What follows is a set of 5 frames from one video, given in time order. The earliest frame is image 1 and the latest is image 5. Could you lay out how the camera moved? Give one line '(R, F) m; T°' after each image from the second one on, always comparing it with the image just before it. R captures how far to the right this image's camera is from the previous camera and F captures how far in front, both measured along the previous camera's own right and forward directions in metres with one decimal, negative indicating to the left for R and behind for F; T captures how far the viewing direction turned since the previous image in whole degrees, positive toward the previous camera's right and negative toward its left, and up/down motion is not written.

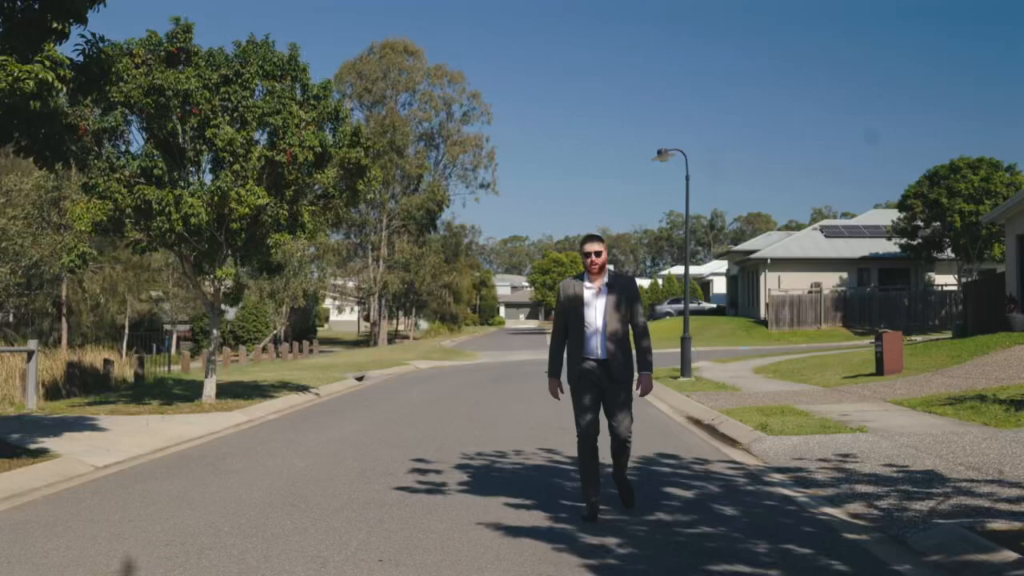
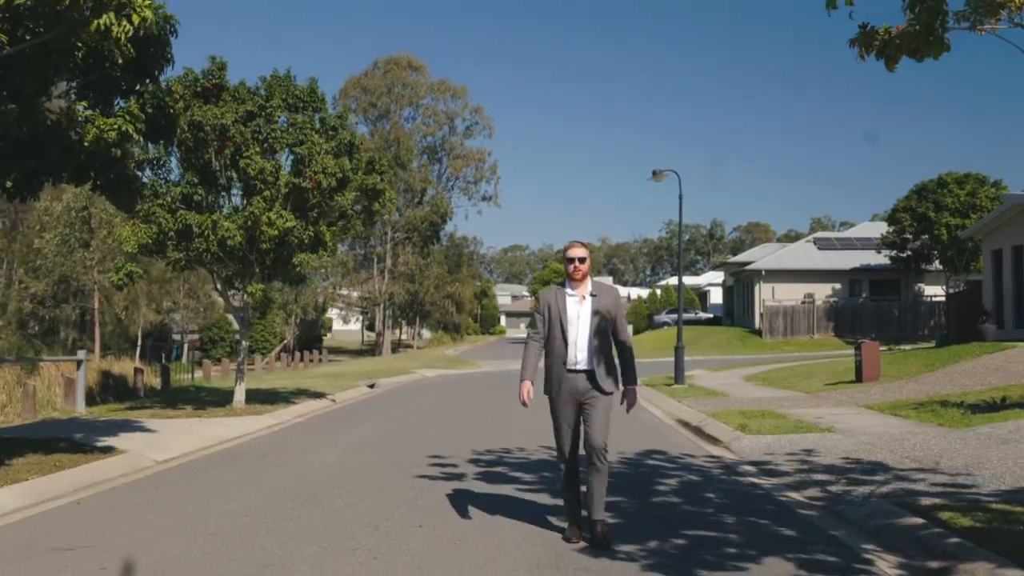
(-0.1, -1.5) m; 0°
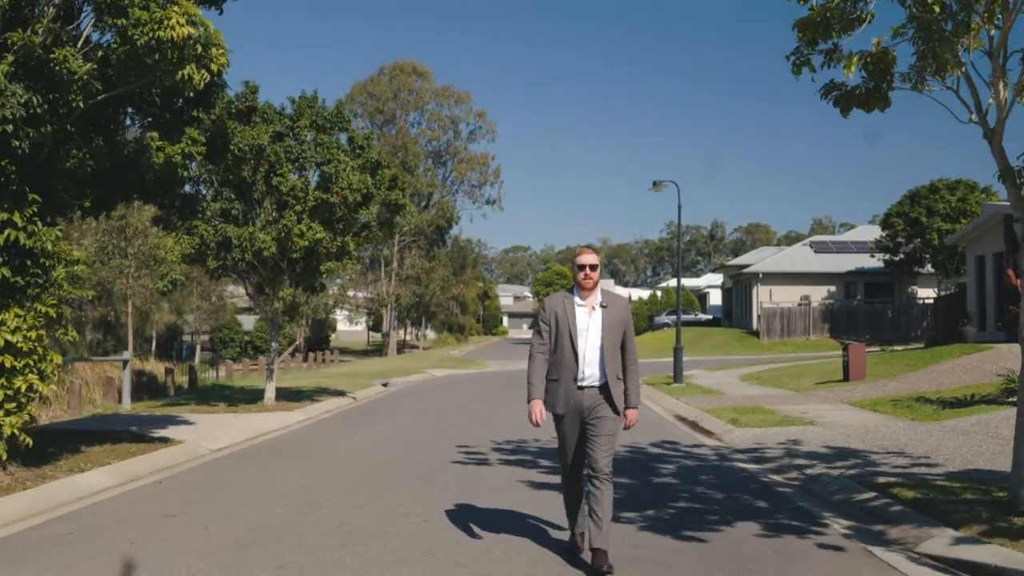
(-0.2, -1.4) m; 0°
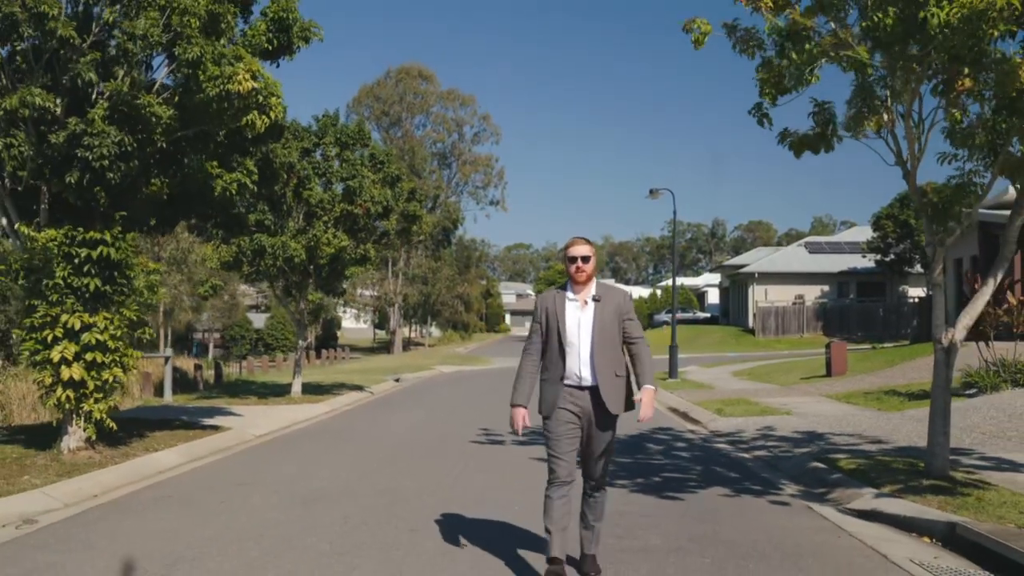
(-0.1, -1.7) m; 0°
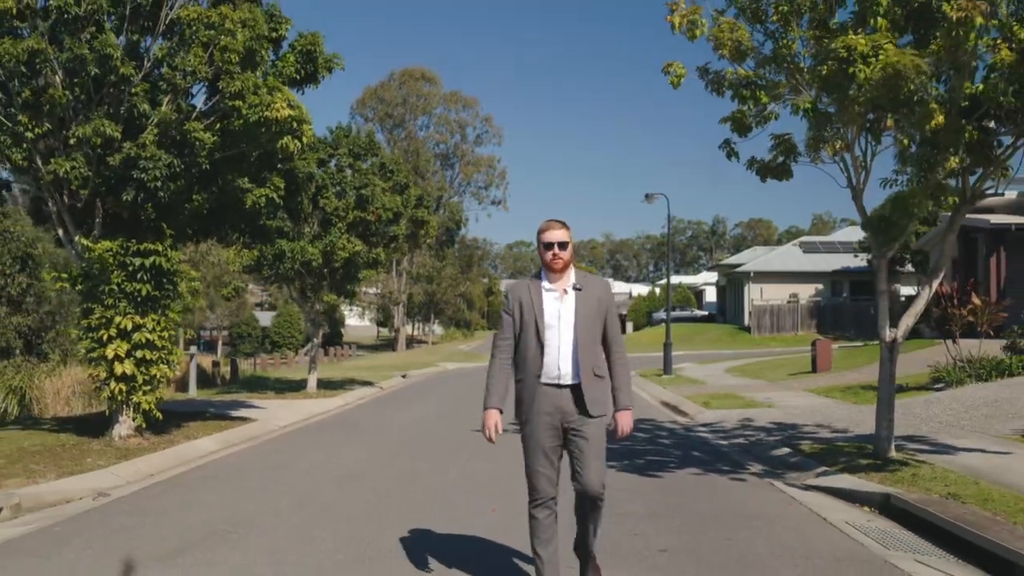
(0.0, -1.4) m; 0°
